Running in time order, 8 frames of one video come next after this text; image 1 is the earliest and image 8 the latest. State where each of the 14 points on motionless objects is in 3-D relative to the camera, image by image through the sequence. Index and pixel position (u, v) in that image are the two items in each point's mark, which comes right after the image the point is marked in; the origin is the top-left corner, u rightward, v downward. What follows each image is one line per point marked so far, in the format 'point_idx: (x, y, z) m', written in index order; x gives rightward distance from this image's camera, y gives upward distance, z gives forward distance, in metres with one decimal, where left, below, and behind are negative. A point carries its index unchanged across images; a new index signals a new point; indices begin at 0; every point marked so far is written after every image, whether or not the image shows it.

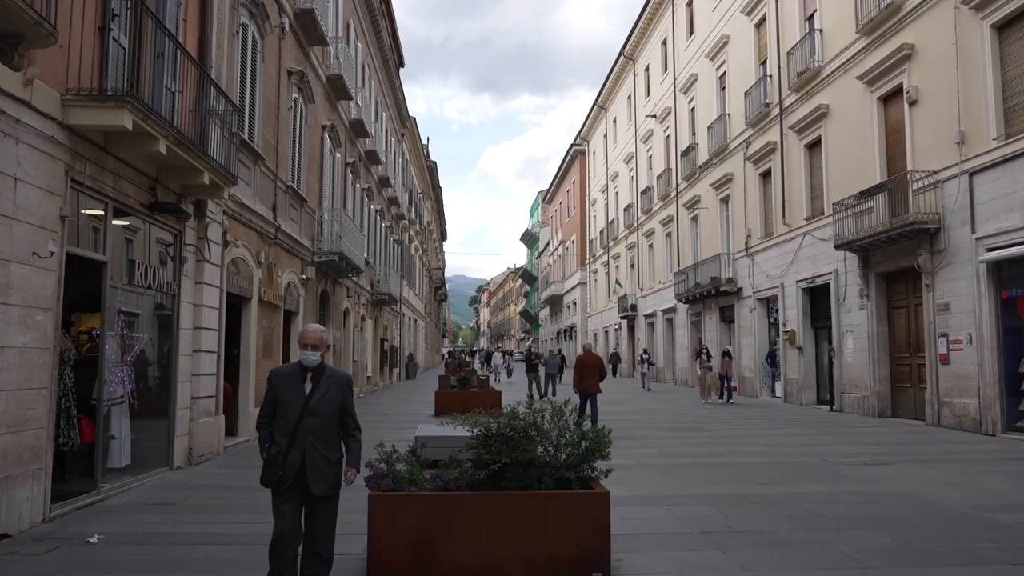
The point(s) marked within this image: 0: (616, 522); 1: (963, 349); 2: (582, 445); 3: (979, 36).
0: (+0.8, -1.9, +6.5) m
1: (+7.9, -1.1, +13.7) m
2: (+0.4, -1.0, +5.1) m
3: (+7.9, +4.3, +13.4) m
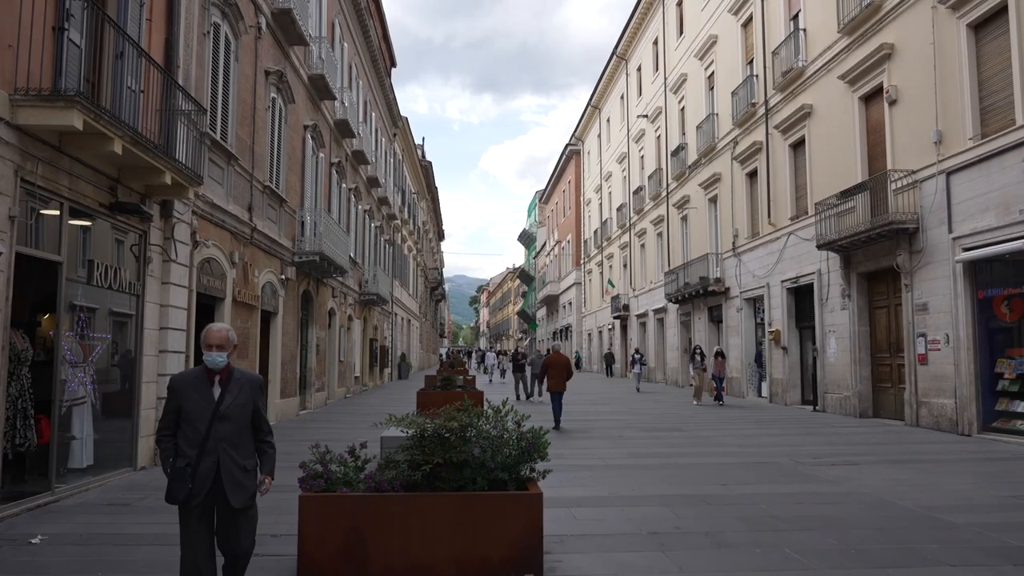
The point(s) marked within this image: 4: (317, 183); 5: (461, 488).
0: (+0.4, -1.9, +6.5) m
1: (+7.5, -1.1, +13.6) m
2: (0.0, -1.0, +5.1) m
3: (+7.5, +4.3, +13.3) m
4: (-4.8, +2.6, +19.3) m
5: (-0.3, -1.2, +4.9) m
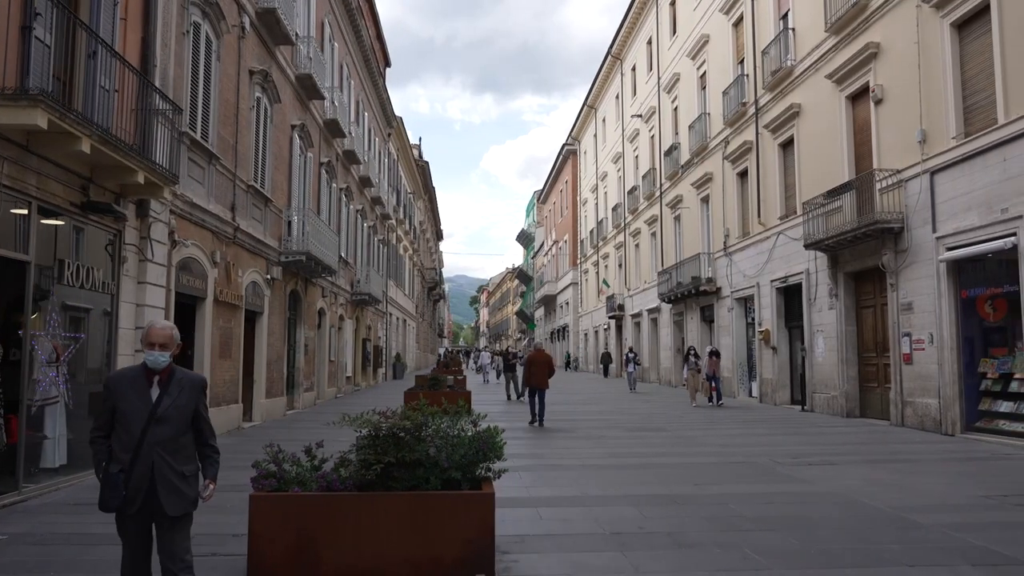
0: (+0.2, -1.9, +6.5) m
1: (+7.2, -1.1, +13.6) m
2: (-0.3, -1.0, +5.1) m
3: (+7.2, +4.3, +13.3) m
4: (-5.1, +2.6, +19.3) m
5: (-0.6, -1.2, +4.8) m
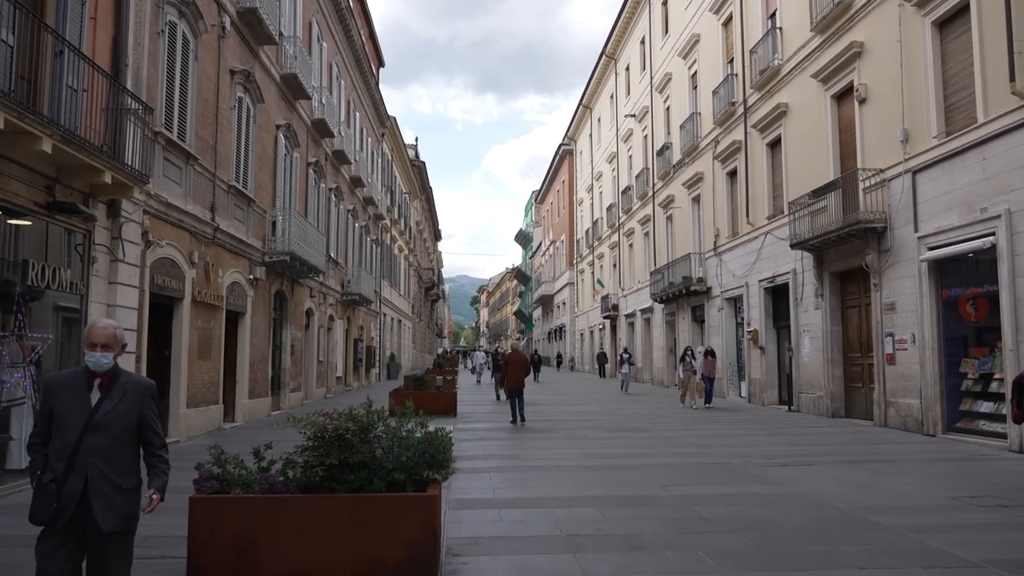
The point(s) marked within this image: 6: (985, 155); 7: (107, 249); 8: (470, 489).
0: (-0.2, -1.9, +6.4) m
1: (+6.9, -1.1, +13.6) m
2: (-0.6, -1.0, +5.0) m
3: (+6.9, +4.3, +13.3) m
4: (-5.4, +2.6, +19.3) m
5: (-0.9, -1.2, +4.8) m
6: (+6.9, +1.9, +11.5) m
7: (-4.9, +0.5, +9.5) m
8: (-0.4, -2.1, +8.3) m
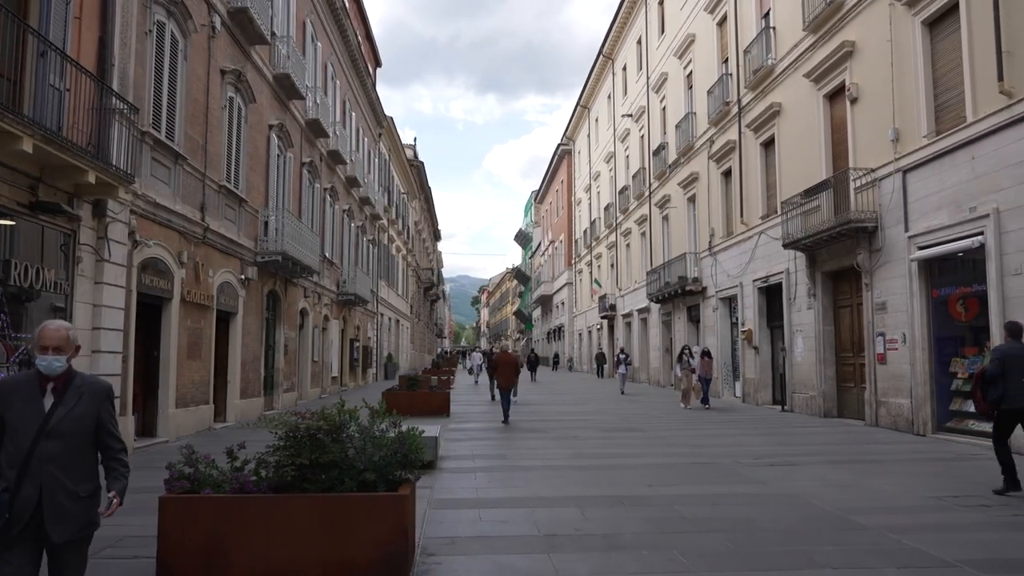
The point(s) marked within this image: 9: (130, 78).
0: (-0.4, -1.9, +6.4) m
1: (+6.7, -1.1, +13.6) m
2: (-0.8, -1.0, +5.0) m
3: (+6.7, +4.3, +13.2) m
4: (-5.6, +2.6, +19.3) m
5: (-1.1, -1.2, +4.8) m
6: (+6.8, +2.0, +11.5) m
7: (-5.1, +0.5, +9.5) m
8: (-0.6, -2.1, +8.3) m
9: (-5.1, +2.8, +10.5) m
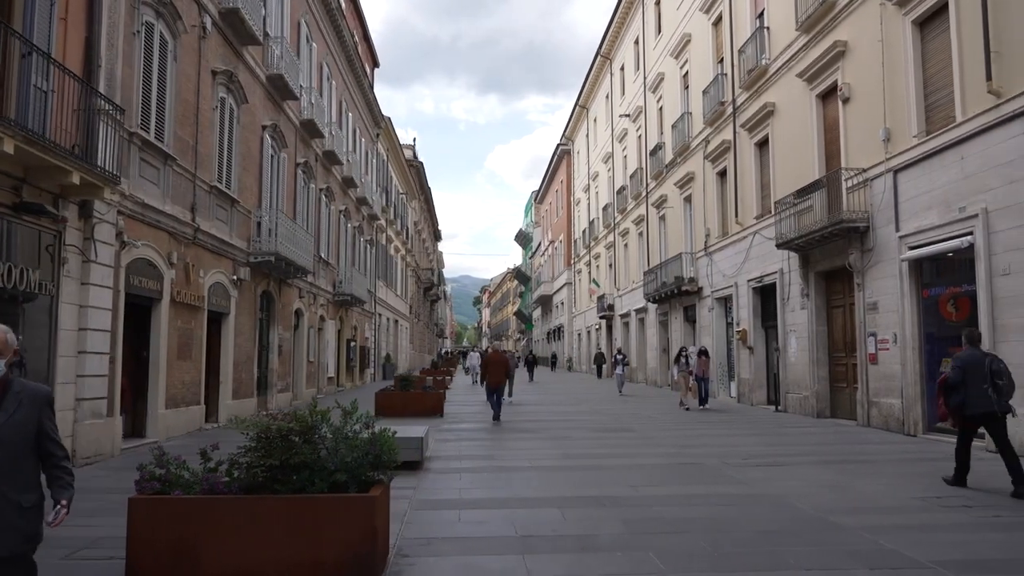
0: (-0.5, -1.9, +6.4) m
1: (+6.5, -1.1, +13.5) m
2: (-1.0, -1.0, +5.0) m
3: (+6.6, +4.3, +13.2) m
4: (-5.7, +2.6, +19.3) m
5: (-1.3, -1.2, +4.8) m
6: (+6.6, +2.0, +11.5) m
7: (-5.3, +0.5, +9.5) m
8: (-0.8, -2.1, +8.3) m
9: (-5.3, +2.8, +10.5) m
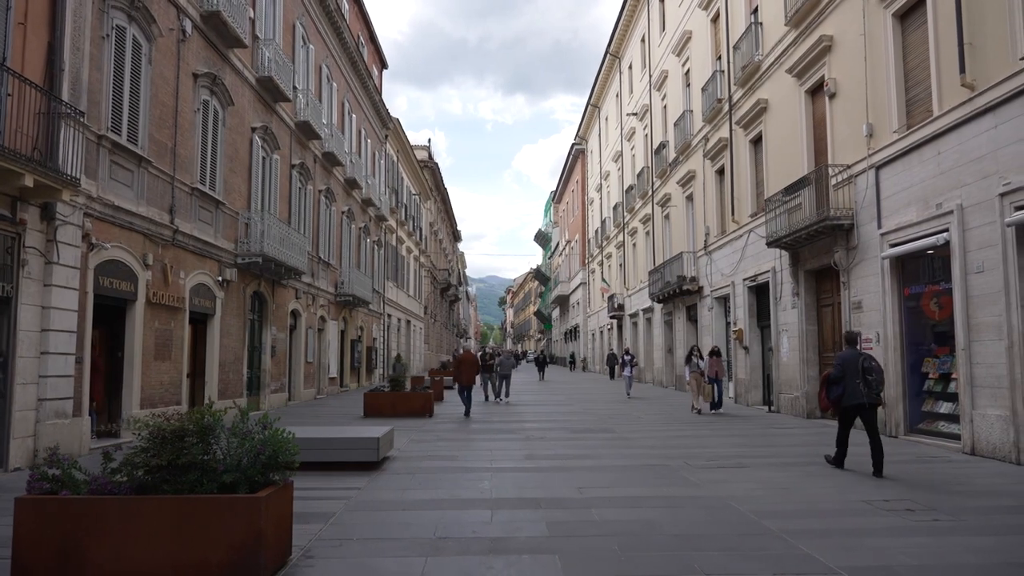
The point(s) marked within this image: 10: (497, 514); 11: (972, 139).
0: (-1.2, -1.9, +6.4) m
1: (+6.1, -1.0, +13.3) m
2: (-1.6, -1.0, +5.0) m
3: (+6.1, +4.4, +13.0) m
4: (-6.0, +2.6, +19.4) m
5: (-2.0, -1.2, +4.8) m
6: (+6.1, +2.0, +11.2) m
7: (-5.8, +0.4, +9.6) m
8: (-1.3, -2.1, +8.2) m
9: (-5.8, +2.8, +10.6) m
10: (-0.1, -2.0, +6.8) m
11: (+6.1, +2.0, +10.5) m
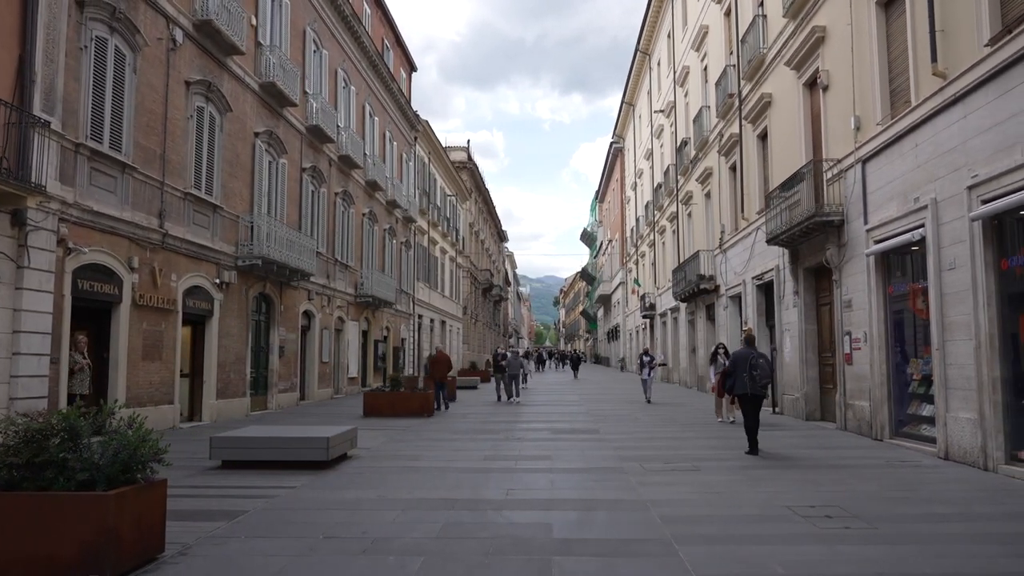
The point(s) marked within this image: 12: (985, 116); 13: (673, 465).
0: (-2.0, -2.0, +6.5) m
1: (+5.7, -1.0, +12.8) m
2: (-2.6, -1.0, +5.1) m
3: (+5.7, +4.4, +12.5) m
4: (-5.9, +2.5, +19.8) m
5: (-2.9, -1.3, +4.9) m
6: (+5.6, +2.0, +10.8) m
7: (-6.4, +0.4, +10.0) m
8: (-2.0, -2.1, +8.3) m
9: (-6.3, +2.7, +11.0) m
10: (-0.9, -2.0, +6.8) m
11: (+5.5, +2.0, +10.0) m
12: (+5.5, +2.0, +9.1) m
13: (+2.1, -2.2, +10.0) m
